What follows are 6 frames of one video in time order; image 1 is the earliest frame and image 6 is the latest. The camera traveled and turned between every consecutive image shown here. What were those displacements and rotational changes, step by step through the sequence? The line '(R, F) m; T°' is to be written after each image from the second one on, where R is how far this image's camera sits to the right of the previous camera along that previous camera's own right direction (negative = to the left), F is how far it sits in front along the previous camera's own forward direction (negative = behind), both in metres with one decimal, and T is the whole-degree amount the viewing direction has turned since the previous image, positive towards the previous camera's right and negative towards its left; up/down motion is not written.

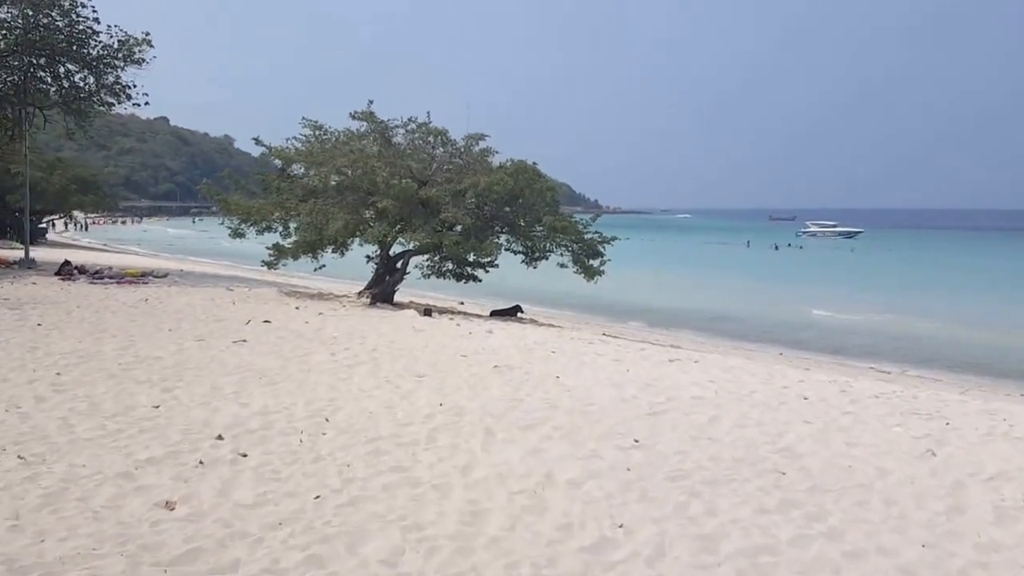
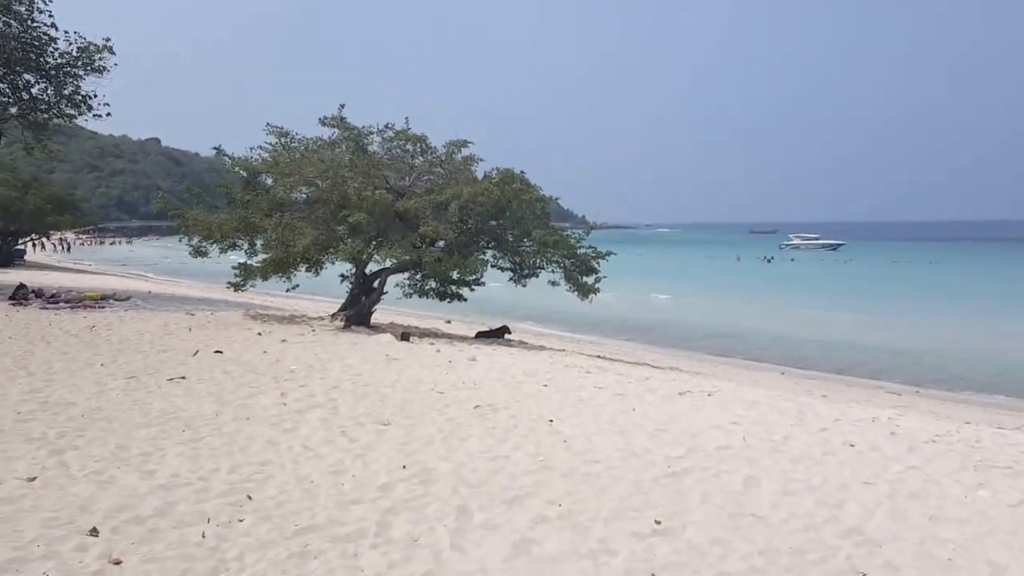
(+0.1, +1.5) m; +1°
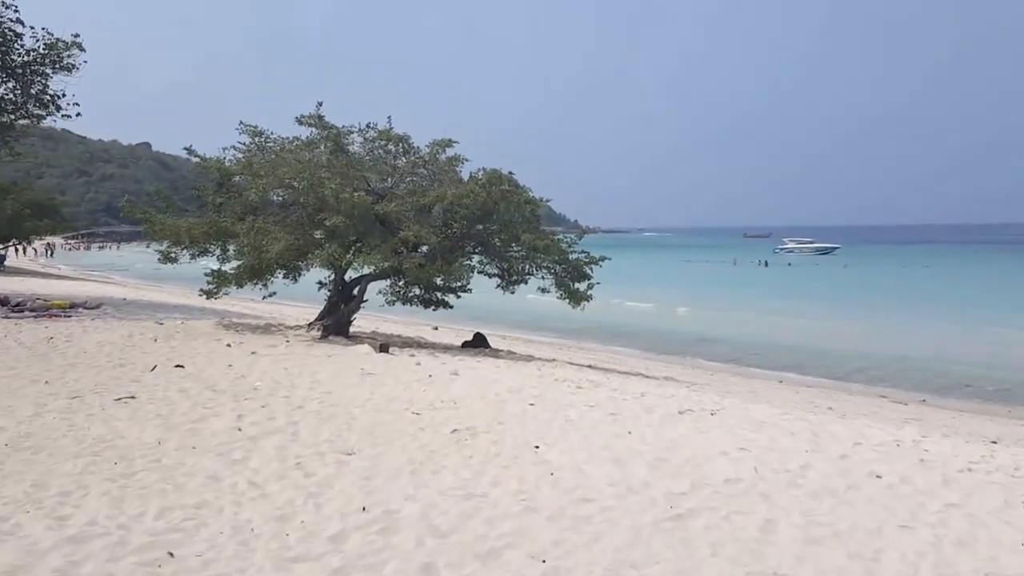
(+0.1, +0.8) m; +1°
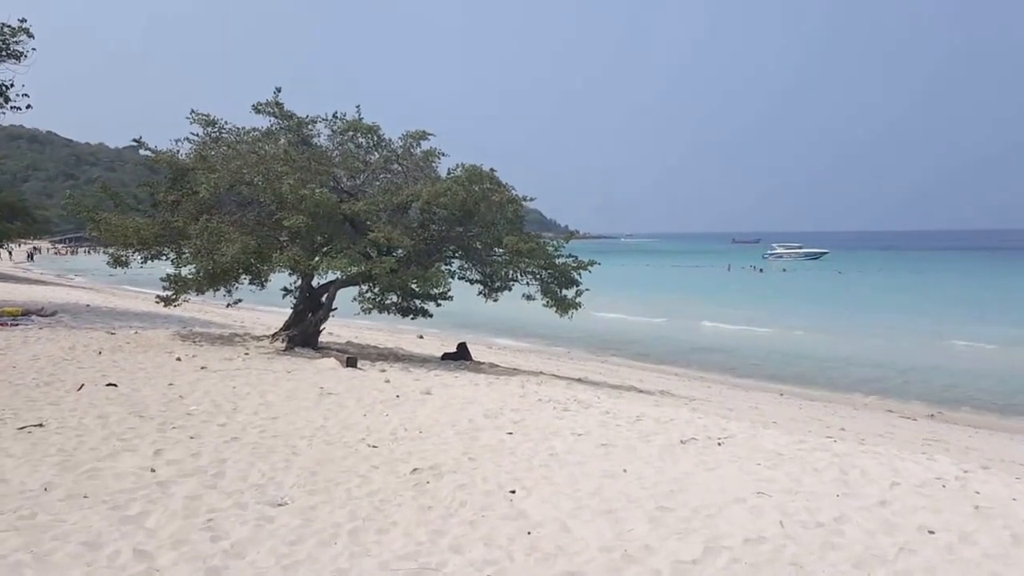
(+0.1, +1.2) m; +1°
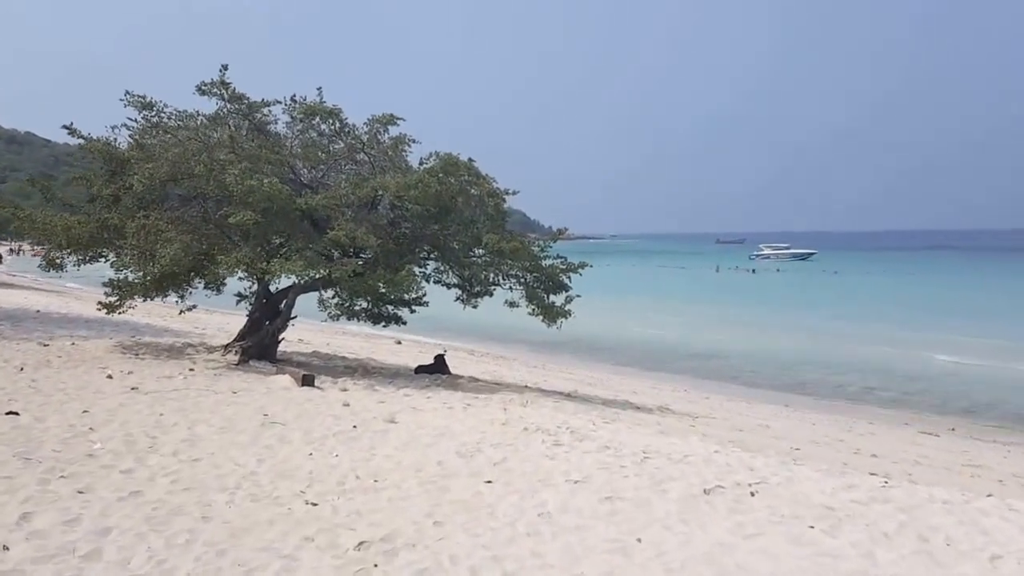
(0.0, +1.5) m; +1°
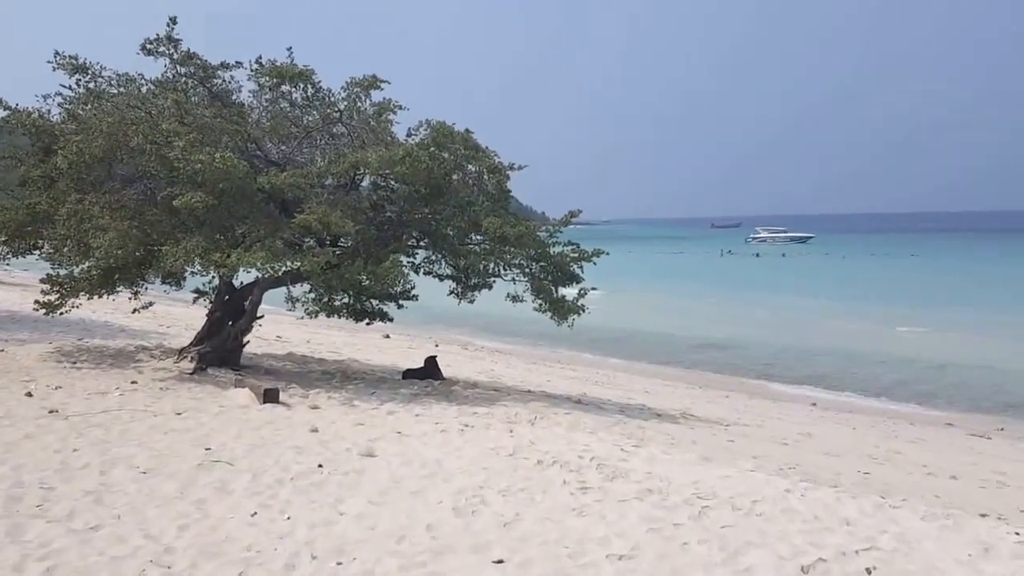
(-0.1, +1.7) m; +1°
